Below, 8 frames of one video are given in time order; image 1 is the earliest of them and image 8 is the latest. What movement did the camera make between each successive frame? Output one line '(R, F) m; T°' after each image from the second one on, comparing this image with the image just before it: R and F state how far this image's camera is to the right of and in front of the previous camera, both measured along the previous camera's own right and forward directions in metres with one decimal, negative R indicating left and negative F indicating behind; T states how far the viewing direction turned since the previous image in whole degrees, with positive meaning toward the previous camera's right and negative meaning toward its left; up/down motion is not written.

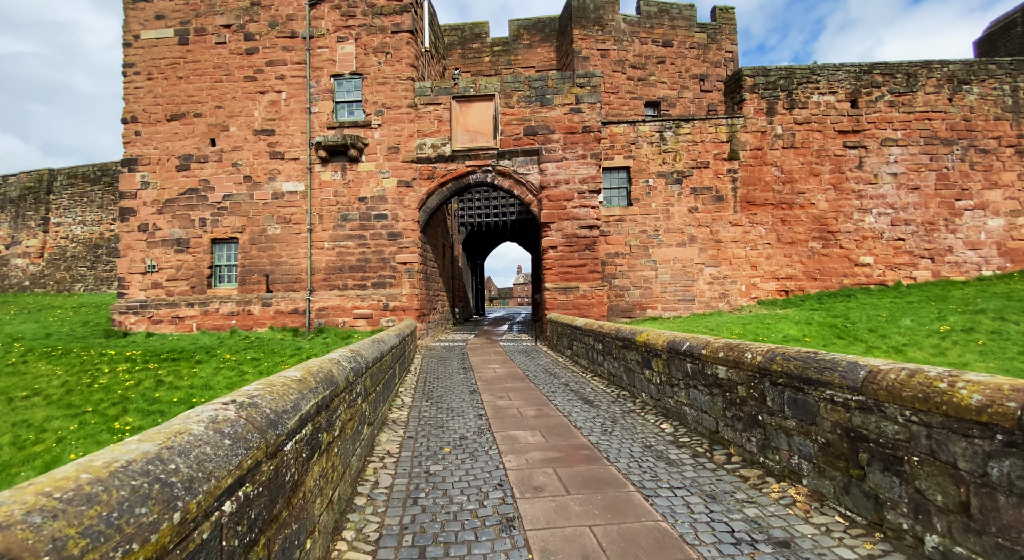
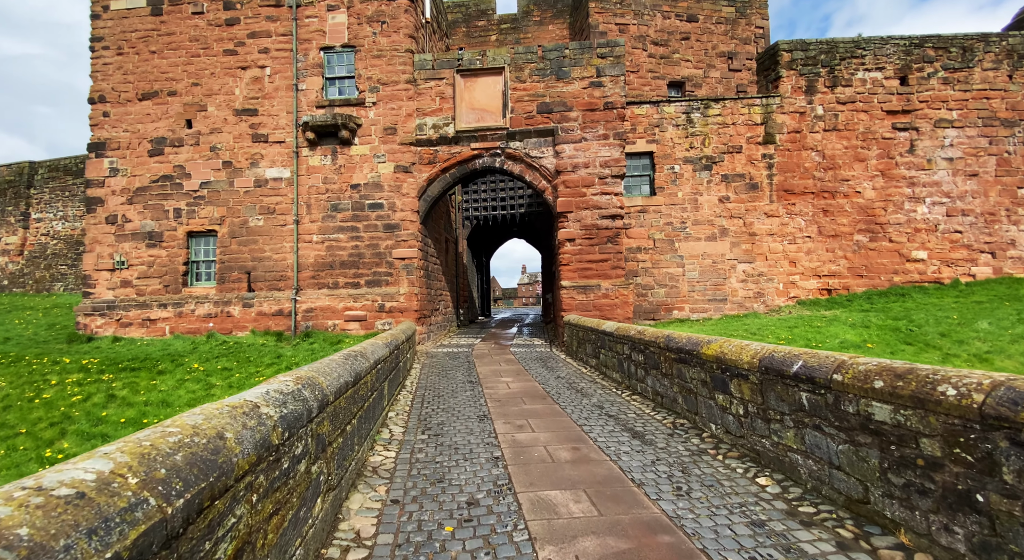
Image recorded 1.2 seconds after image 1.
(-0.2, +1.3) m; -1°
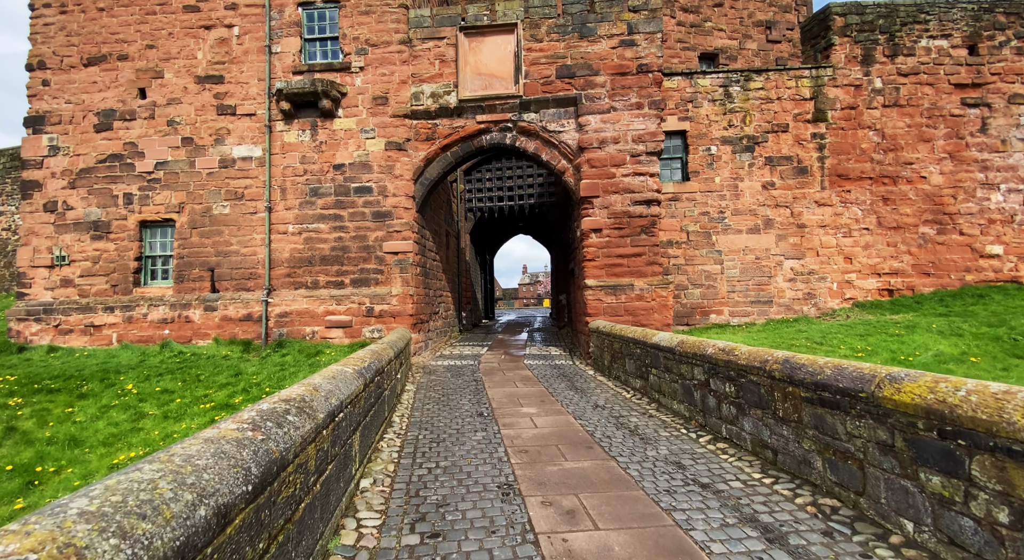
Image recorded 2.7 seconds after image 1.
(-0.2, +1.6) m; 0°
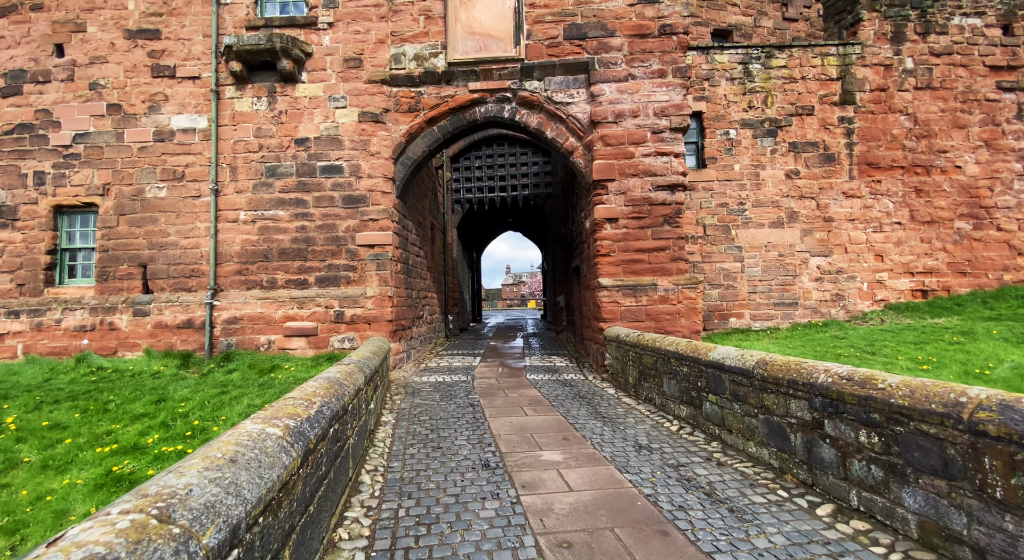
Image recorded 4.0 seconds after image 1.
(-0.3, +1.3) m; +2°
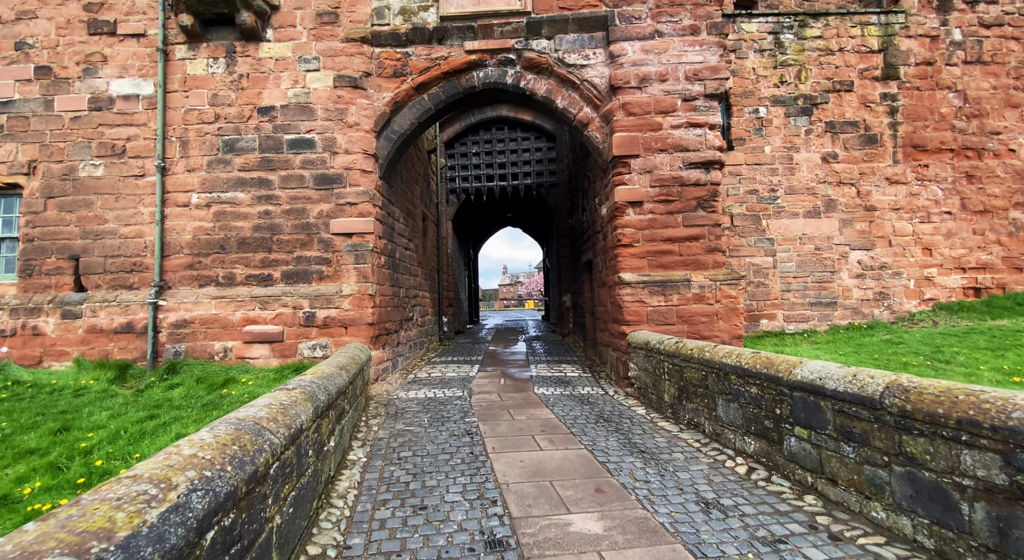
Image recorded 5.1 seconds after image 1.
(-0.1, +1.1) m; 0°
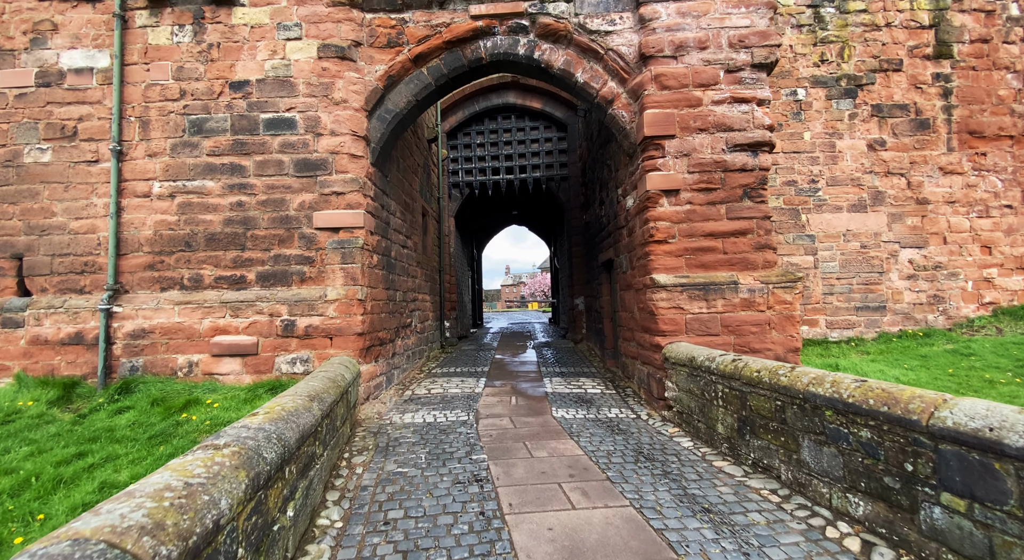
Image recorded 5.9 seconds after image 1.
(-0.1, +0.8) m; 0°
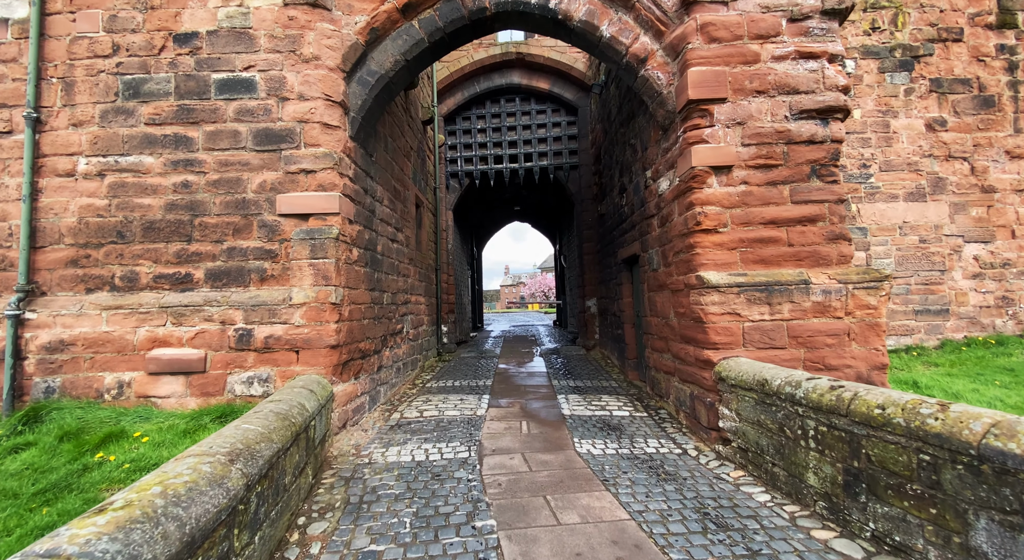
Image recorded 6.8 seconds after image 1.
(-0.1, +1.0) m; 0°
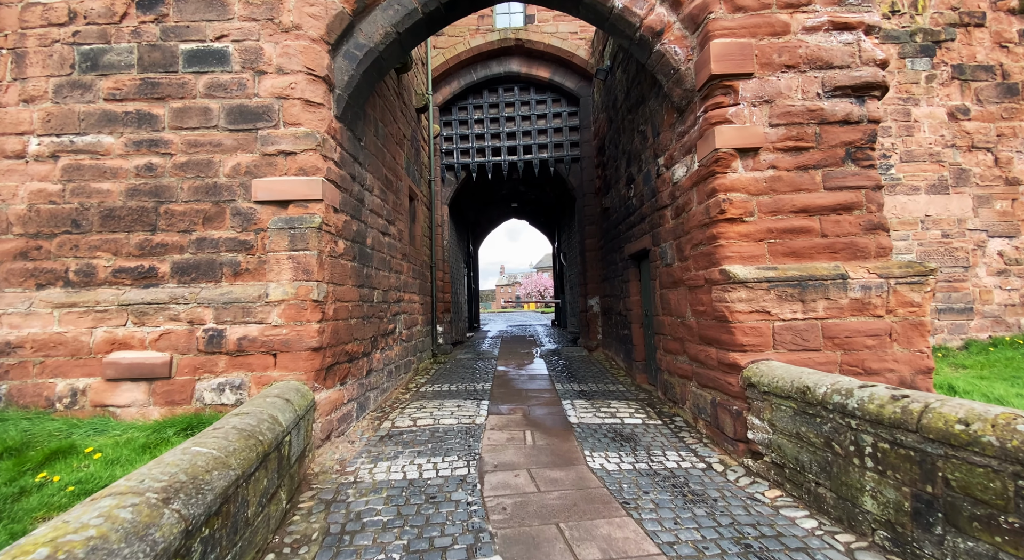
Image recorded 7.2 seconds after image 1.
(-0.1, +0.4) m; +1°
